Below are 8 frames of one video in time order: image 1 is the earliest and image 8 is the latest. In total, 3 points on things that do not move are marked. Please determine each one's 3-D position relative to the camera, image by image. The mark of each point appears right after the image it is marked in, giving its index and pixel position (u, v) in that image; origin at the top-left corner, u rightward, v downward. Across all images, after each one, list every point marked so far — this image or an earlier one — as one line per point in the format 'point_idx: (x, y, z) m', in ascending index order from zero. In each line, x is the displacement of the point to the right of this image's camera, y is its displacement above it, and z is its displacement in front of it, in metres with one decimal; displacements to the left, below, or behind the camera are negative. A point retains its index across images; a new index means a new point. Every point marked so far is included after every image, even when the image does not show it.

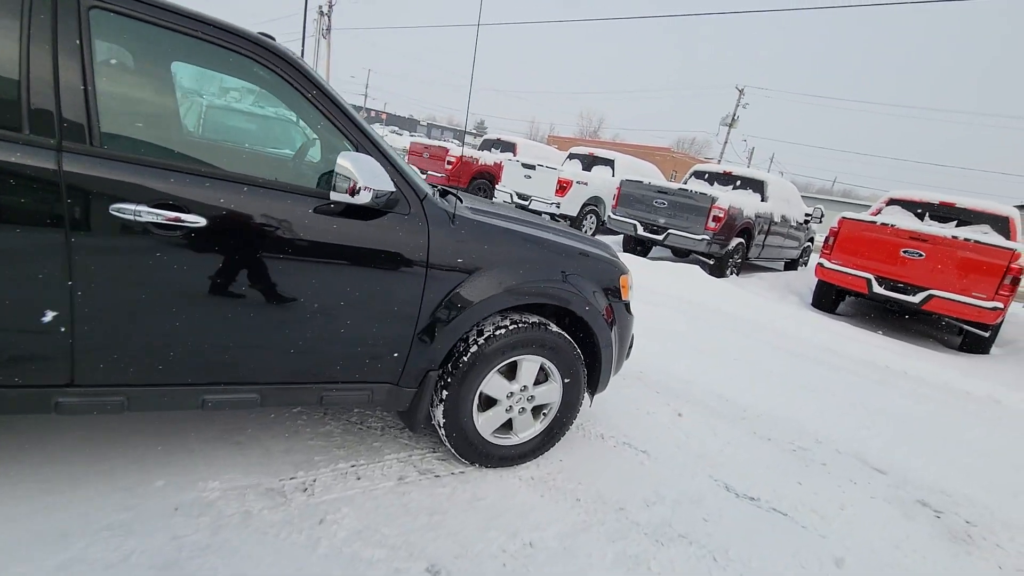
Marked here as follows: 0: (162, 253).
0: (-1.3, +0.1, +1.8) m
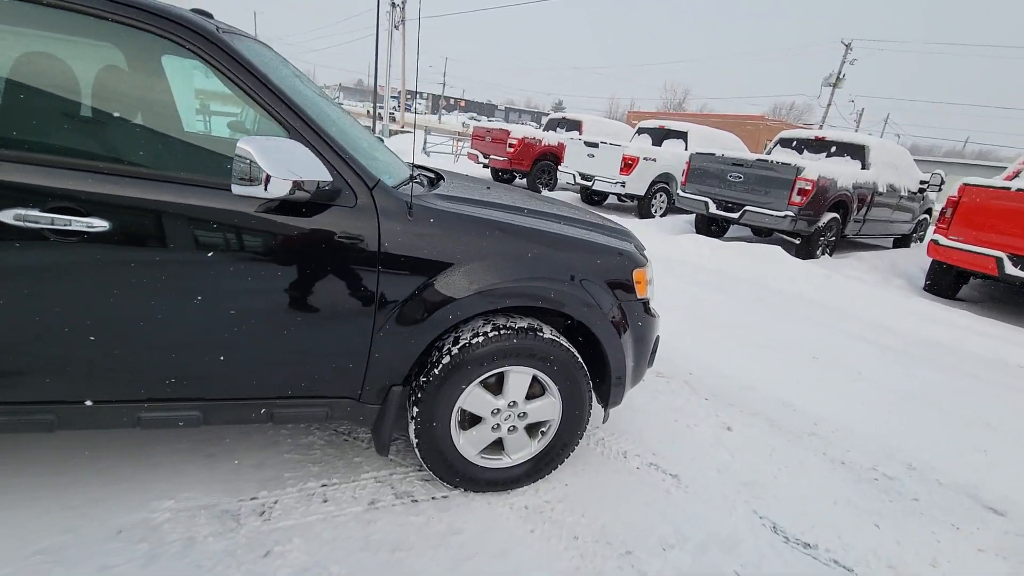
0: (-1.5, +0.1, +1.6) m
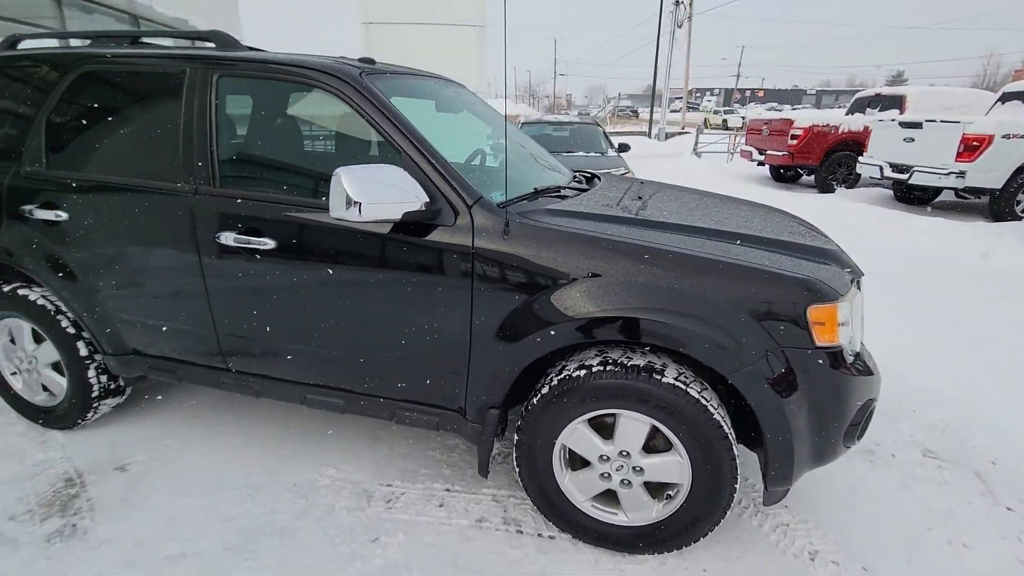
0: (-1.1, +0.1, +2.2) m
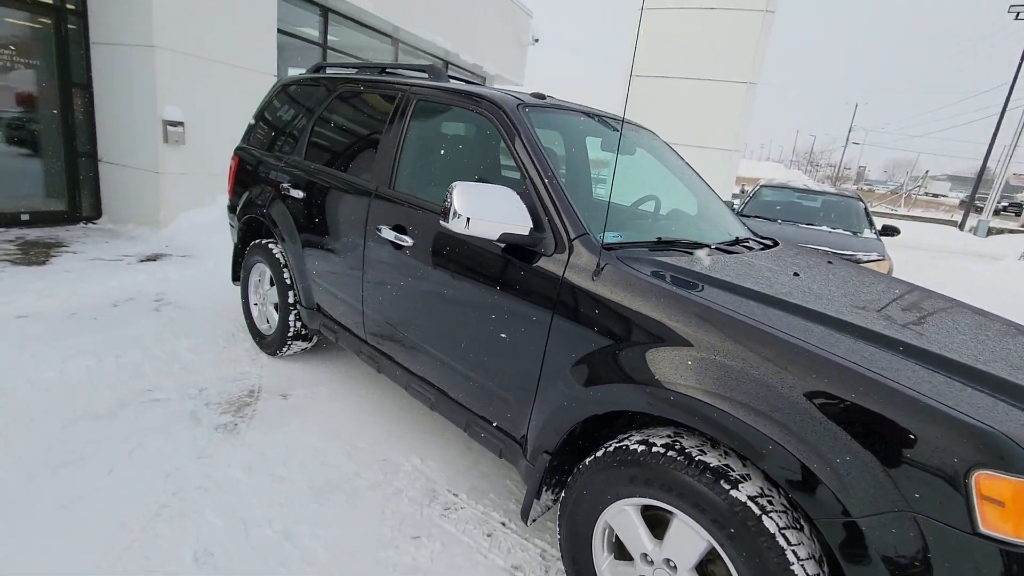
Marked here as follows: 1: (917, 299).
0: (-0.6, +0.1, +2.5) m
1: (+1.6, 0.0, +2.0) m
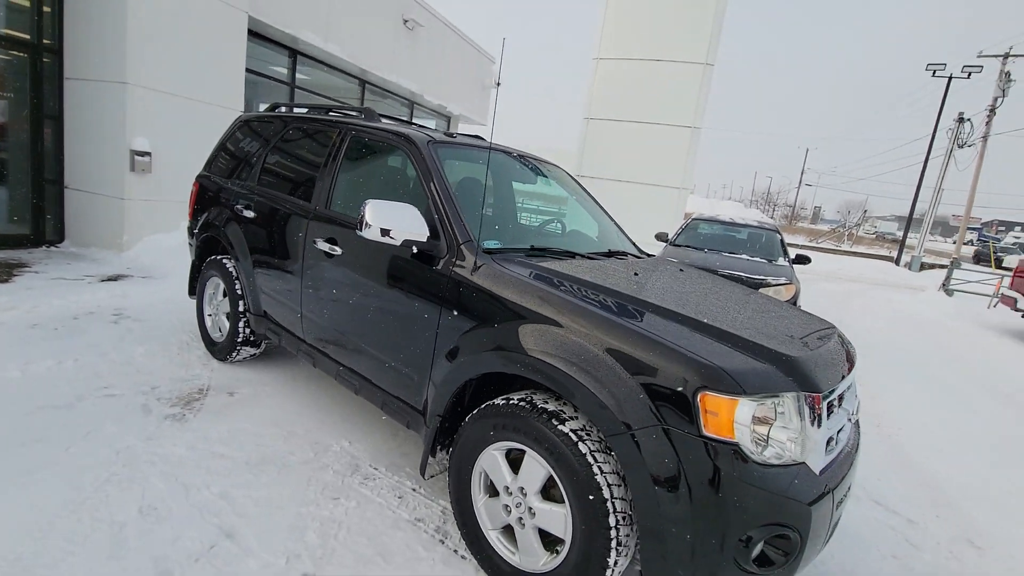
0: (-1.0, +0.1, +3.0) m
1: (+1.1, 0.0, +2.6) m
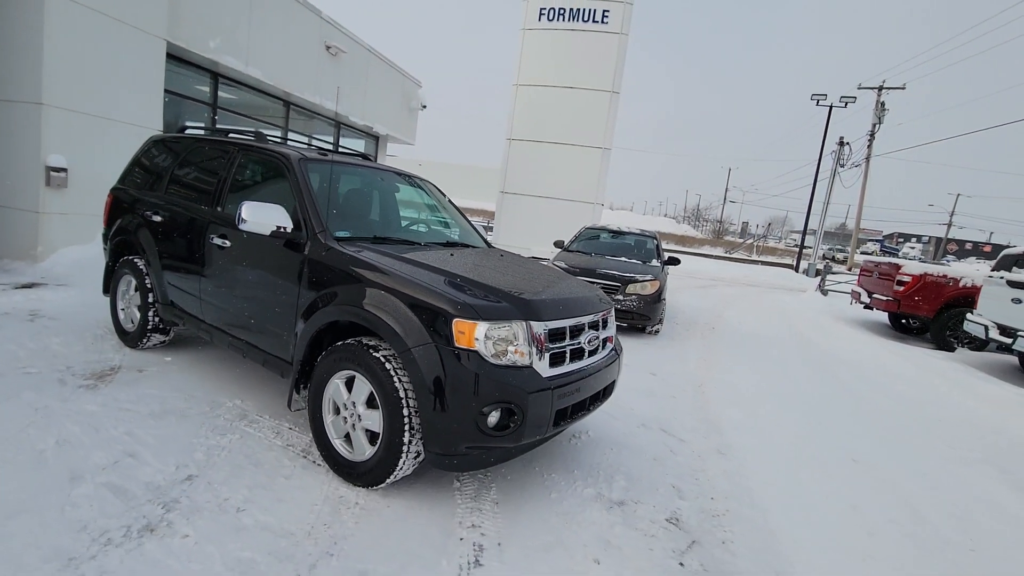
0: (-2.1, +0.2, +3.7) m
1: (+0.1, +0.1, +3.5) m
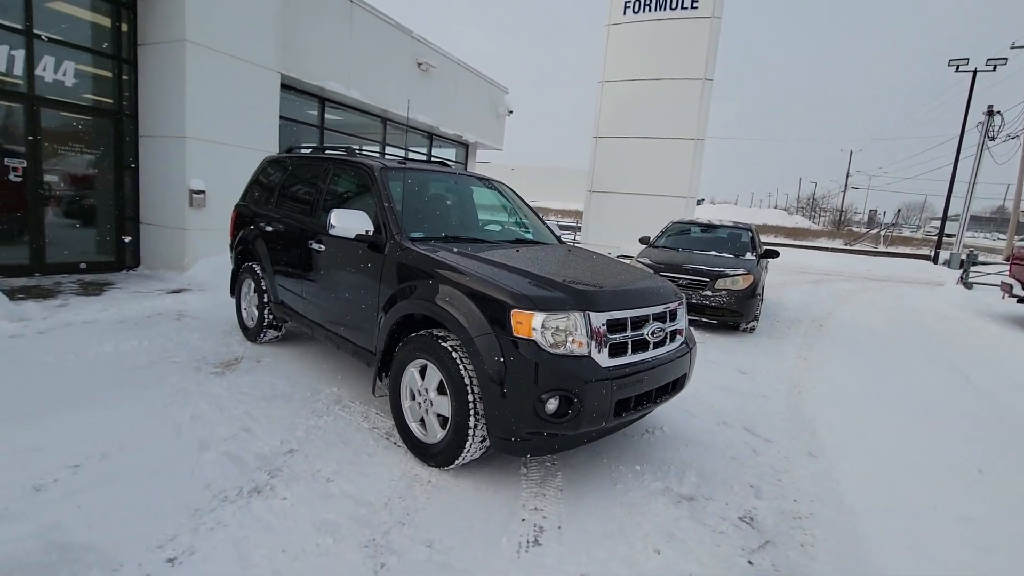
0: (-1.6, +0.2, +4.1) m
1: (+0.6, +0.2, +3.5) m
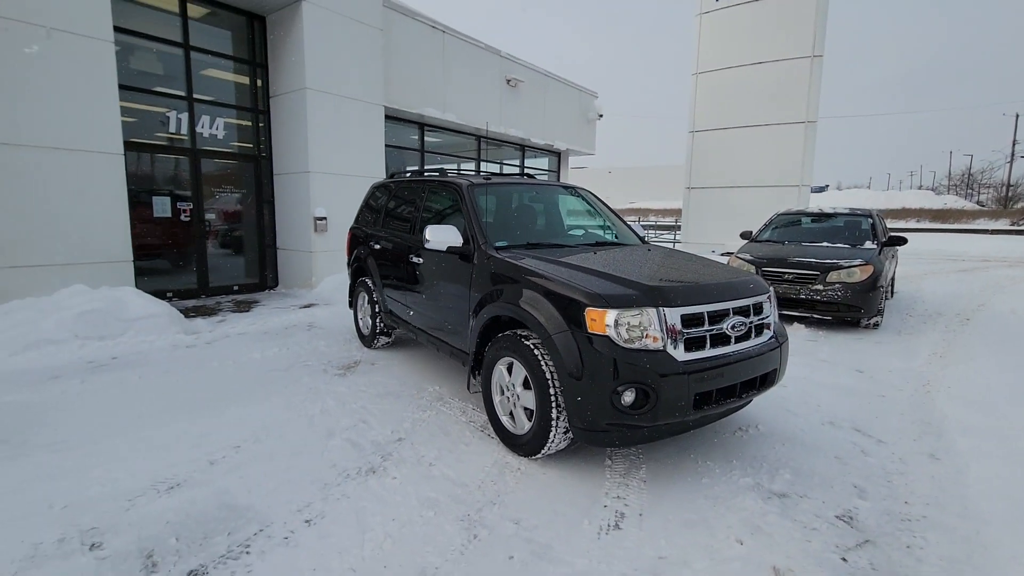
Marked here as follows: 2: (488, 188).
0: (-0.8, +0.1, +4.6) m
1: (+1.2, +0.2, +3.6) m
2: (-0.2, +0.9, +4.5) m
